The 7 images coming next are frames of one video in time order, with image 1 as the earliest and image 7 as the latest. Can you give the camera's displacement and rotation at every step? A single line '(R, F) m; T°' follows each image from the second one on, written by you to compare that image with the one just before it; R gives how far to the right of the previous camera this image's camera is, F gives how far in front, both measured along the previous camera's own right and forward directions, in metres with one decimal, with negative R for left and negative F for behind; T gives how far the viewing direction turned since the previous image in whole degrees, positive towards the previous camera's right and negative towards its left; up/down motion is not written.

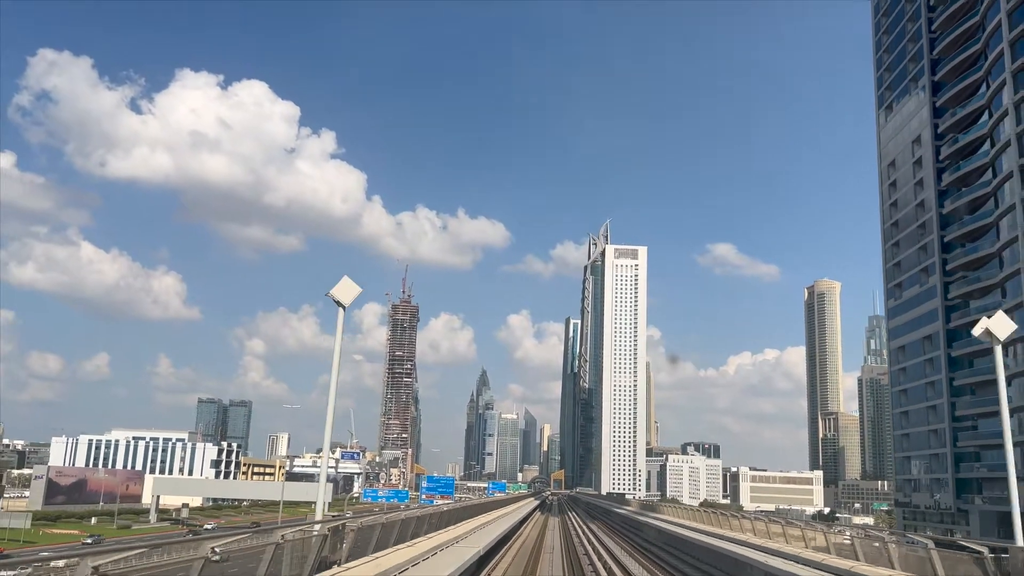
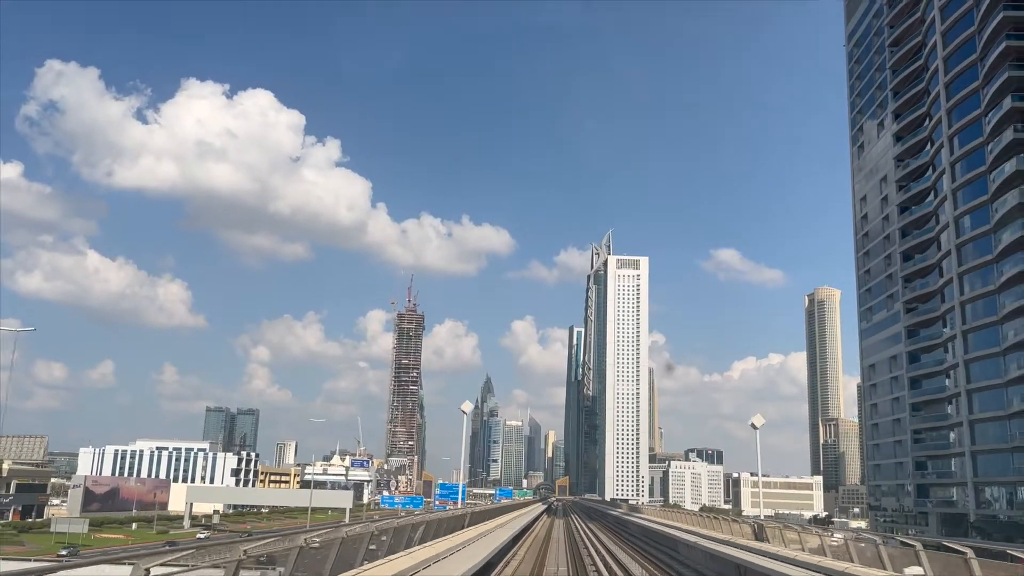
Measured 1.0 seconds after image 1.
(-0.2, -3.9) m; 0°
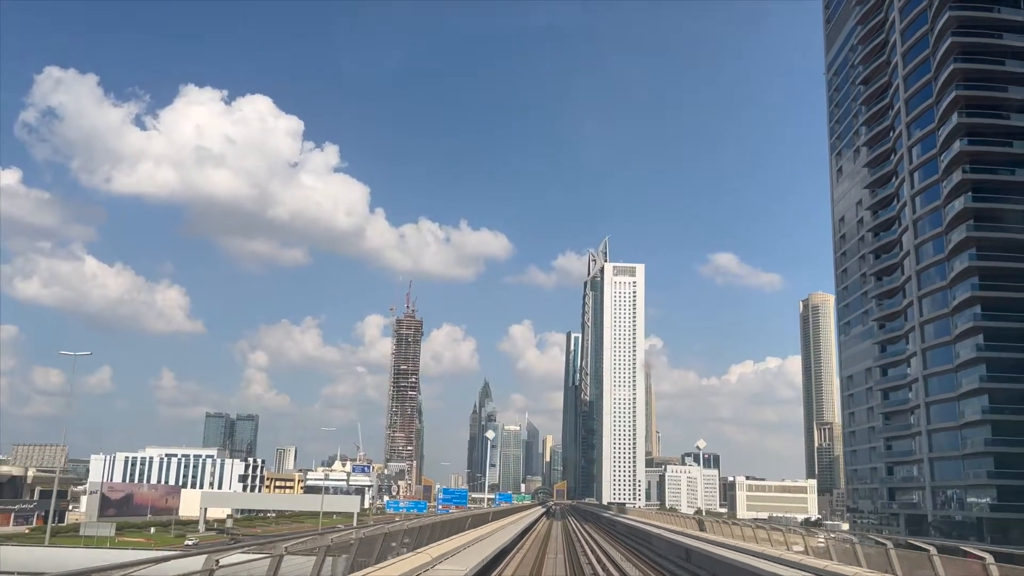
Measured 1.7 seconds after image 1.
(-0.1, -2.6) m; 0°
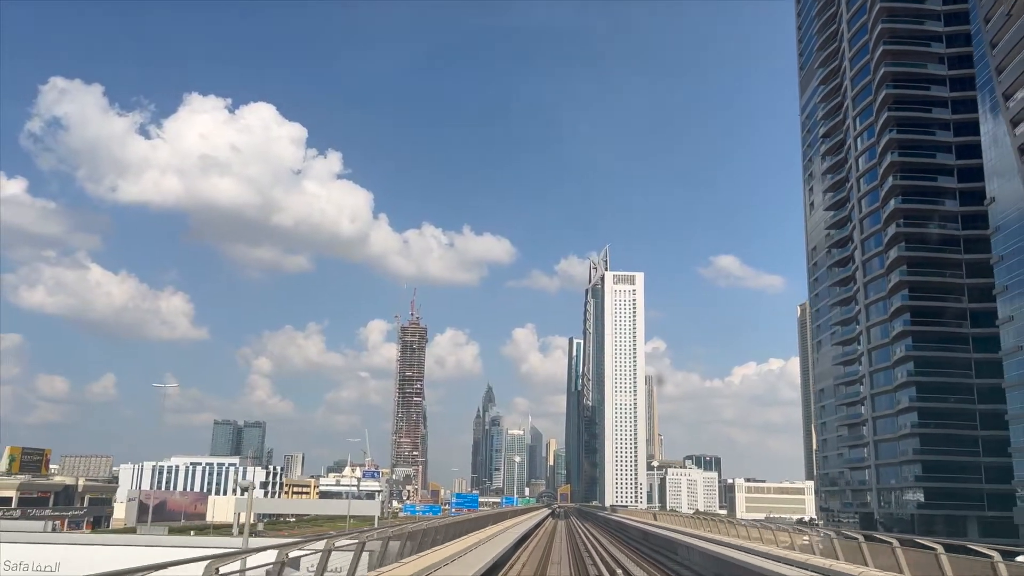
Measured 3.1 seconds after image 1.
(-0.3, -5.1) m; 0°
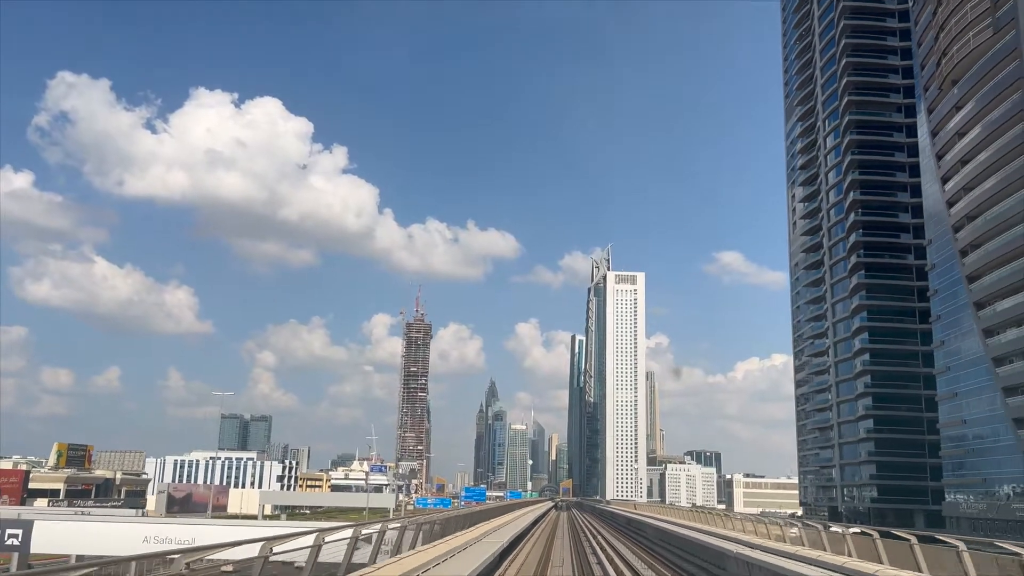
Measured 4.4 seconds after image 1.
(-0.2, -4.4) m; 0°
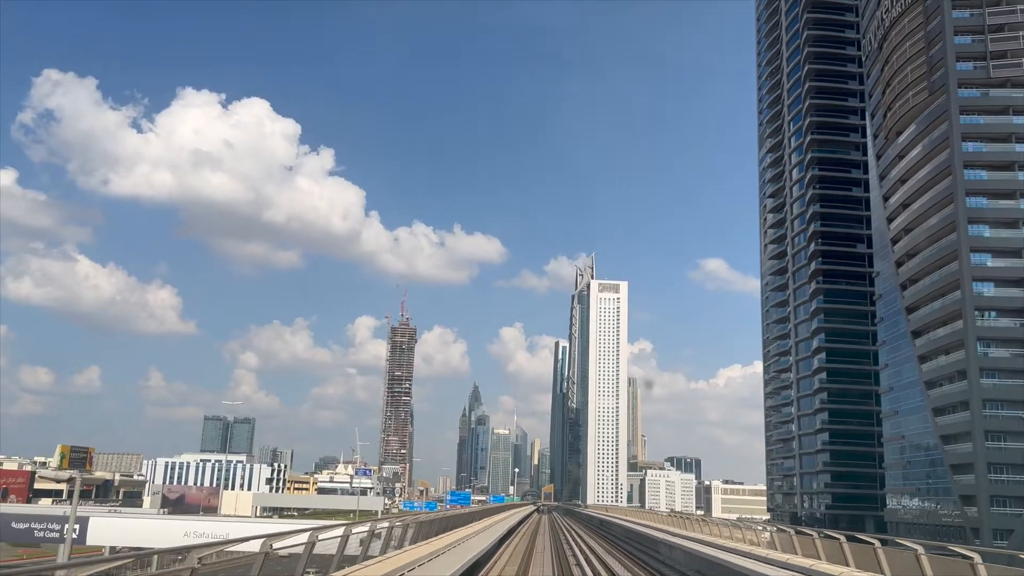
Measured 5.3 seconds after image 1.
(-0.2, -2.9) m; +1°
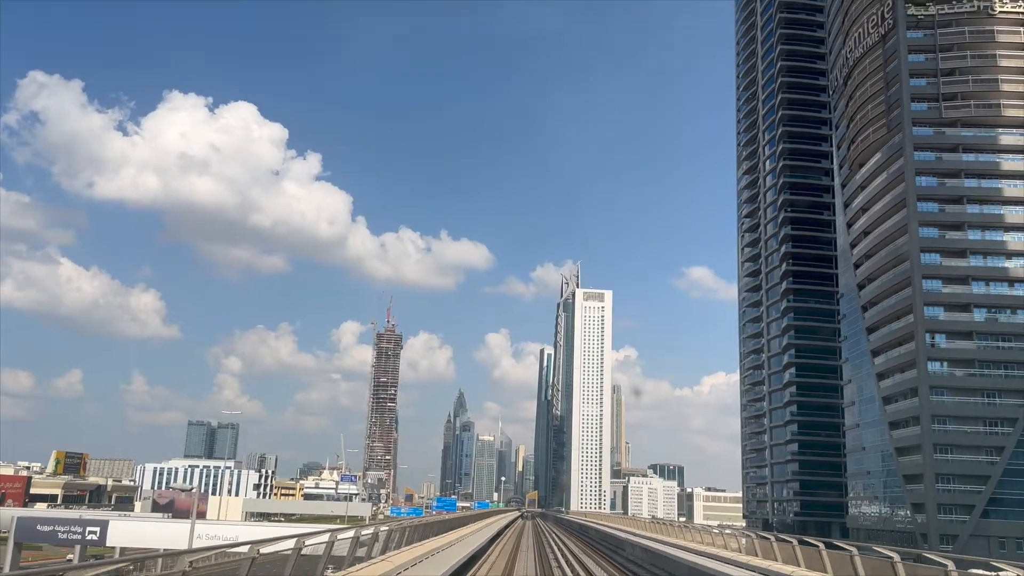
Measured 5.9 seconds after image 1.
(-0.1, -1.9) m; +1°
